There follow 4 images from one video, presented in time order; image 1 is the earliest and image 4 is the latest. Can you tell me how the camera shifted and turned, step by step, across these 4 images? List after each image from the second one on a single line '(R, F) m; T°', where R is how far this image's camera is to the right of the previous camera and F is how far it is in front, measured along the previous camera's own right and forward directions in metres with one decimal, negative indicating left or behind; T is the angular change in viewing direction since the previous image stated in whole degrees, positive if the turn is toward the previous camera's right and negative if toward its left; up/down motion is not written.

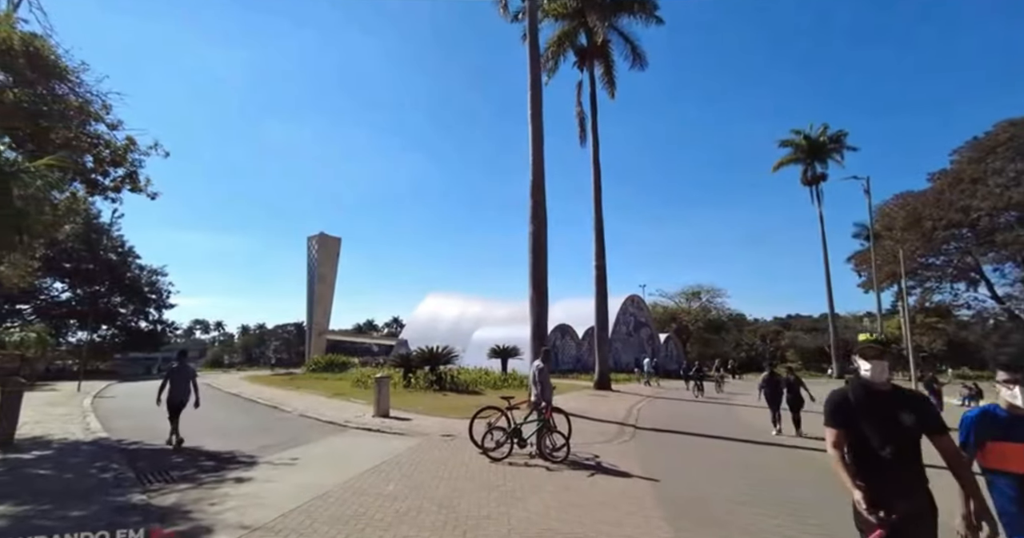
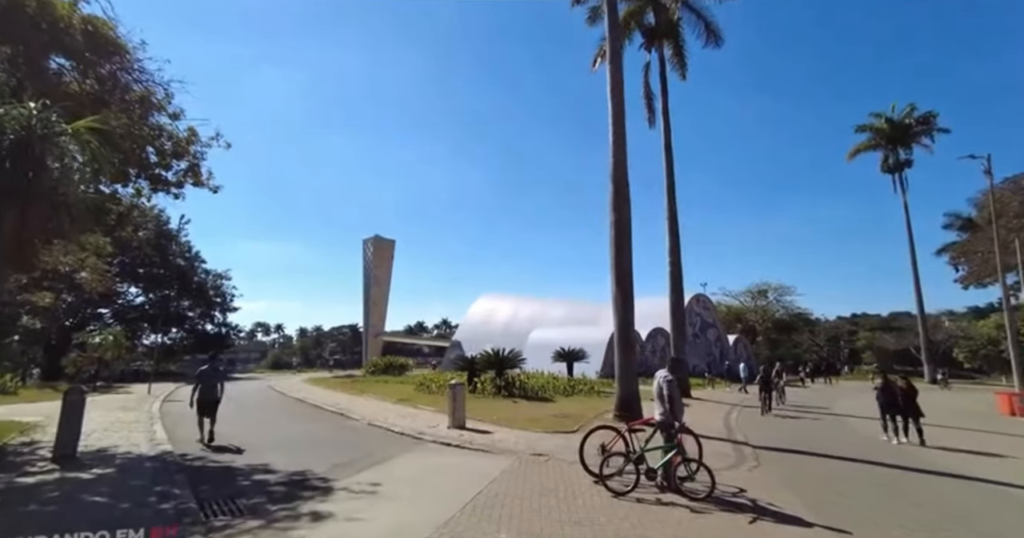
(-1.0, +1.4) m; -5°
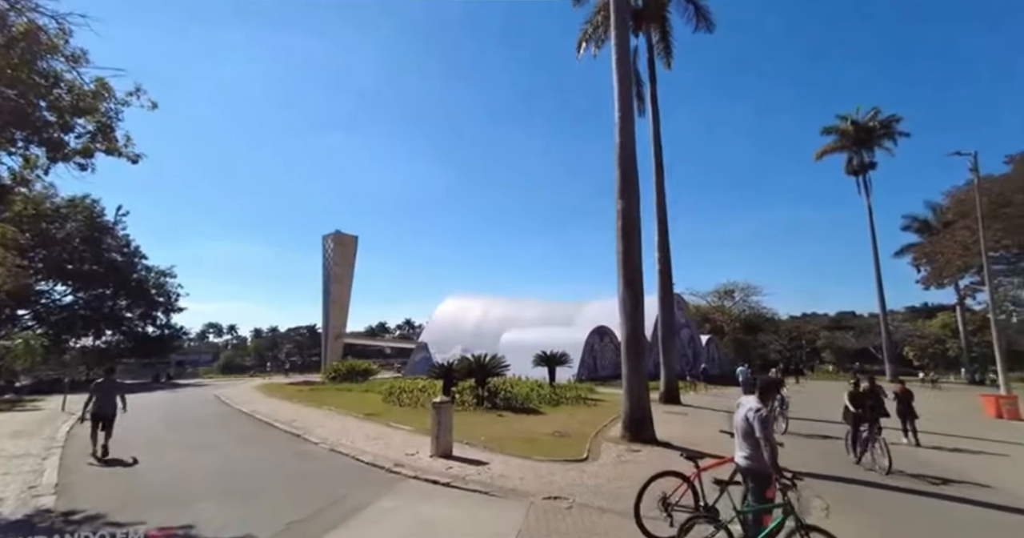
(-0.7, +2.1) m; +4°
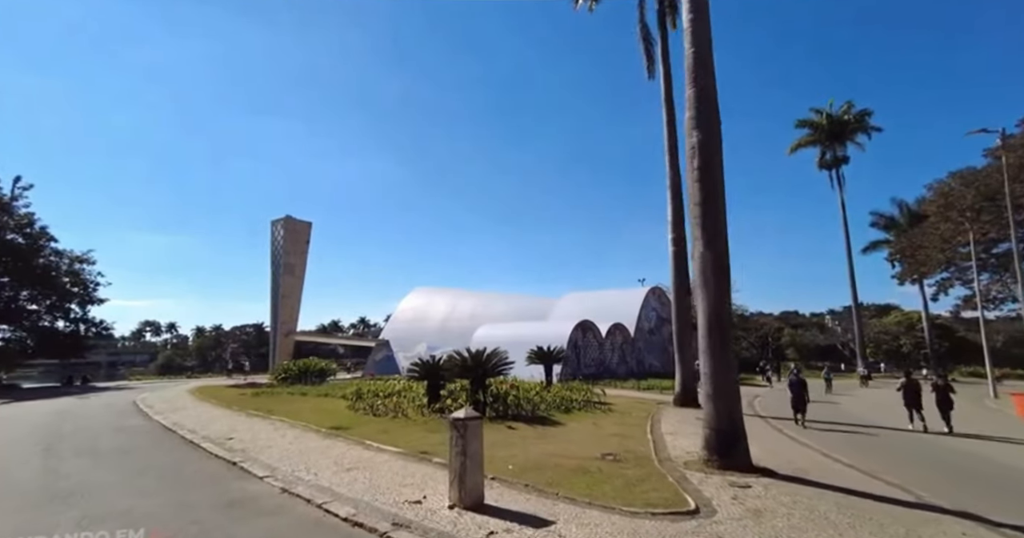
(-1.4, +3.6) m; +5°
